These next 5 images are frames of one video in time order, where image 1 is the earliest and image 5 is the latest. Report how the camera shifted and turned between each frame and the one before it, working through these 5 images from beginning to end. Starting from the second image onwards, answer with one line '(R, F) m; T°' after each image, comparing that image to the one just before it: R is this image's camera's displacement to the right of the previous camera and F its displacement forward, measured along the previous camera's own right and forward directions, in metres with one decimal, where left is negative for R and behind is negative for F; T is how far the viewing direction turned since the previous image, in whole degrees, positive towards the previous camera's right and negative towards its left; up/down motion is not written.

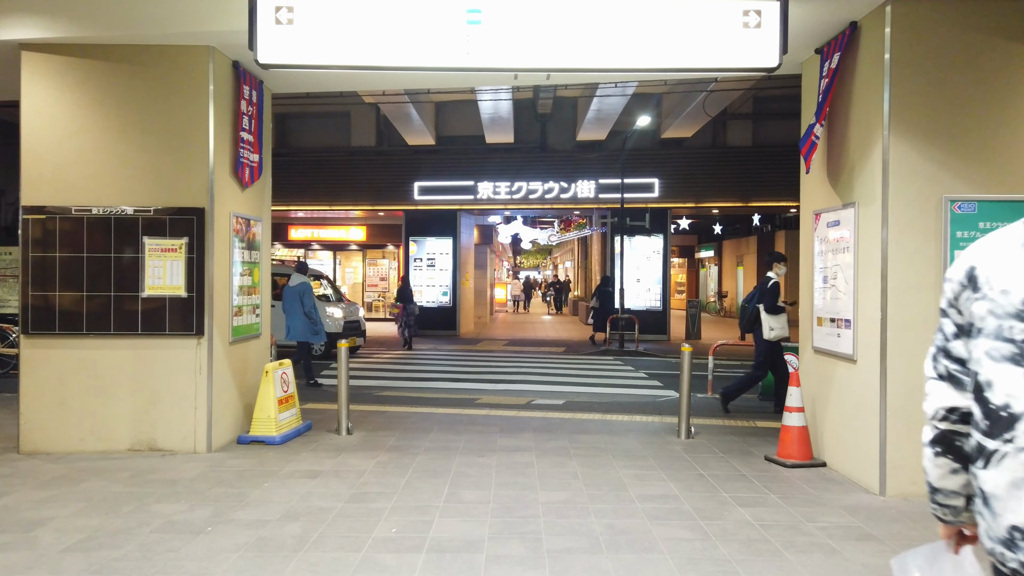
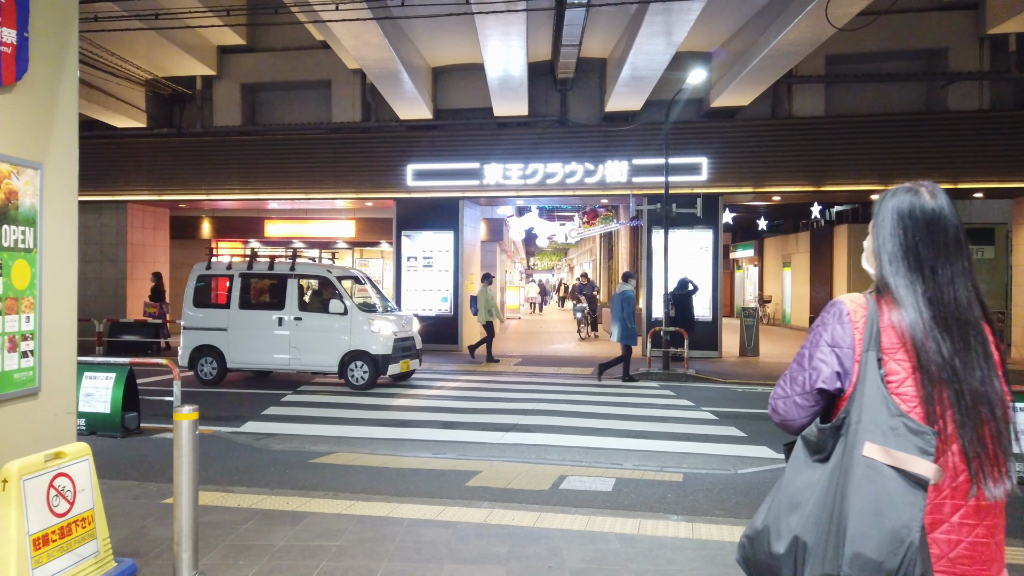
(0.0, +3.9) m; -1°
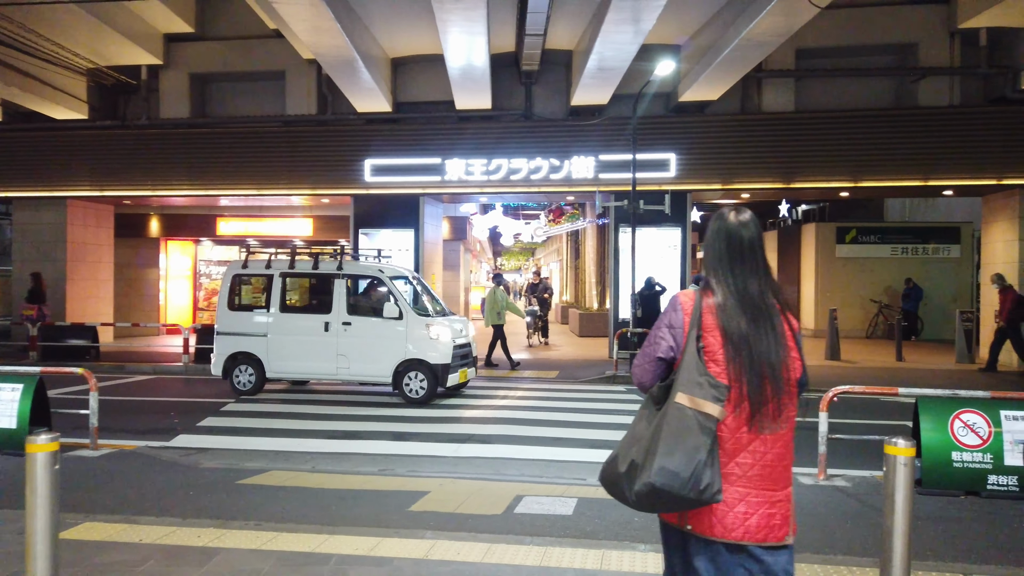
(+0.1, +0.6) m; +2°
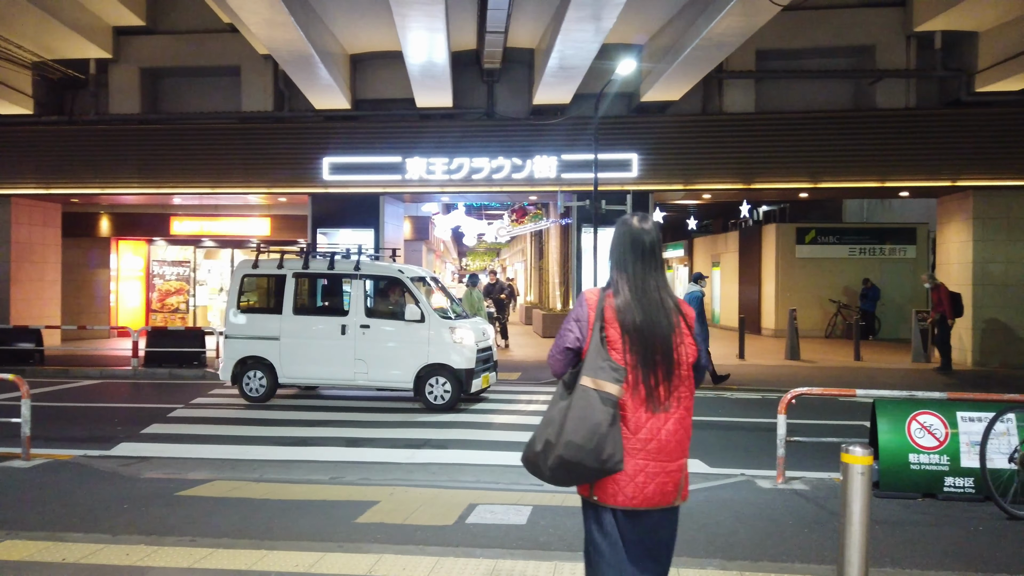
(+0.1, +0.2) m; +3°
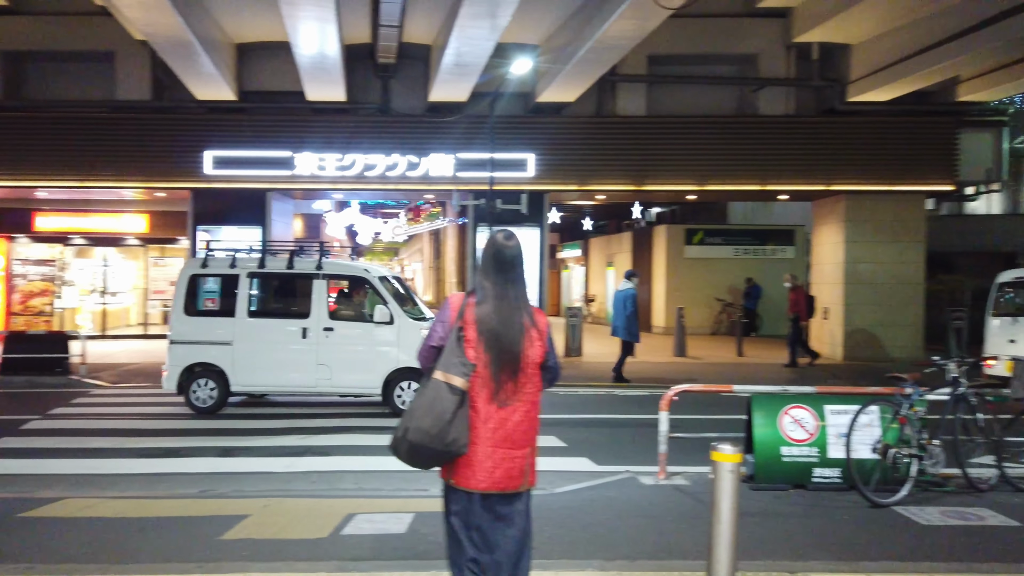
(+0.2, +0.1) m; +7°
